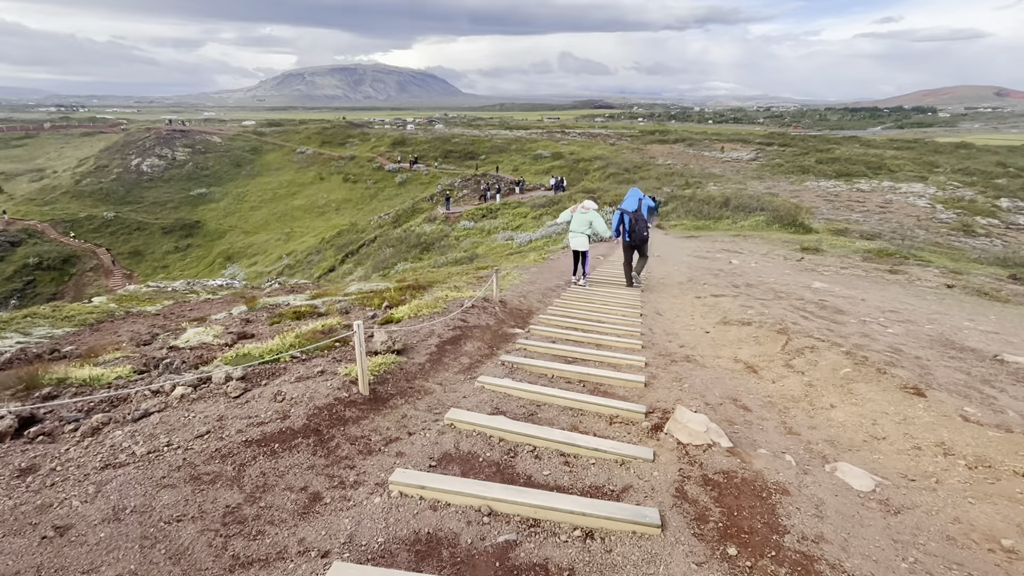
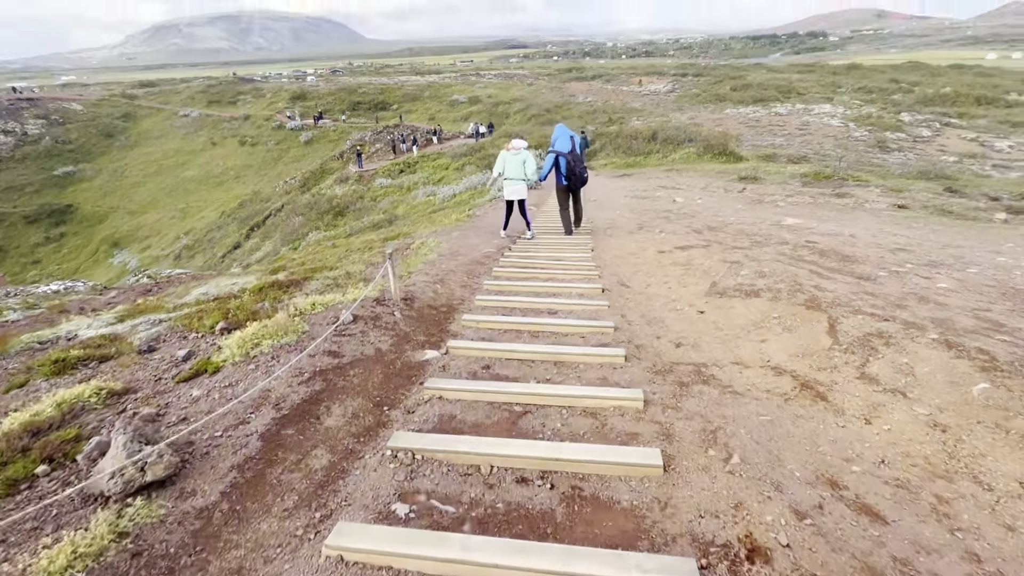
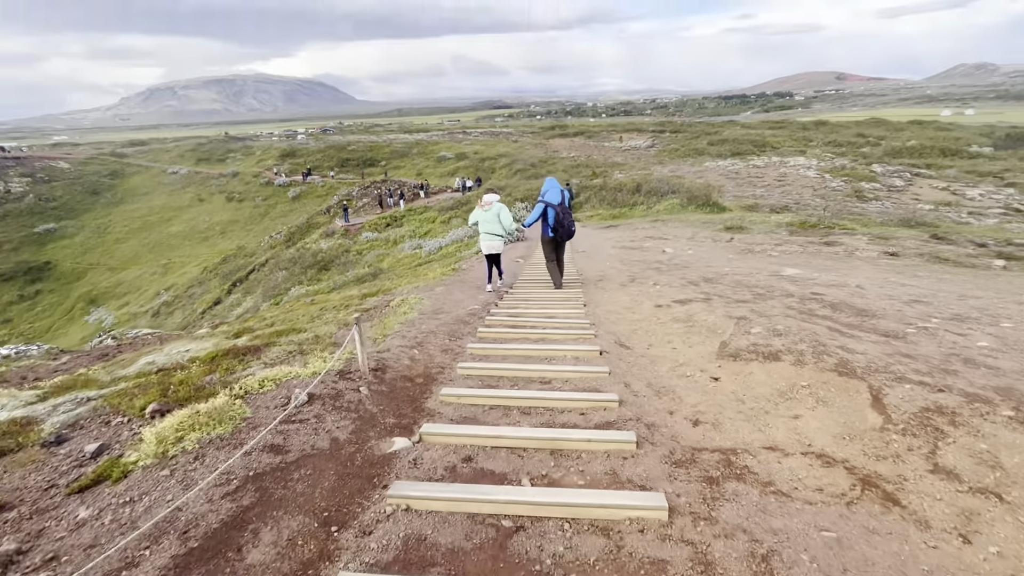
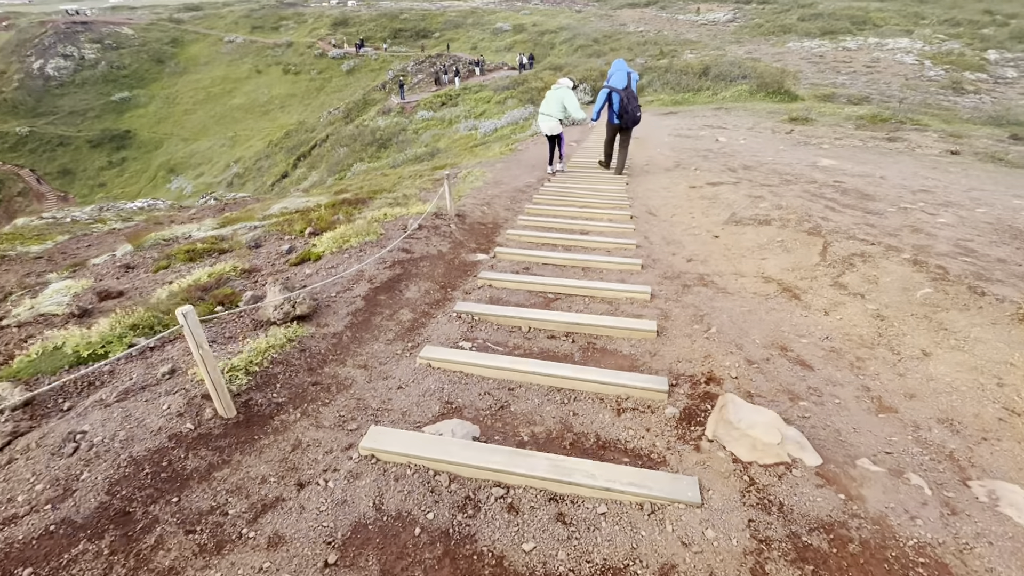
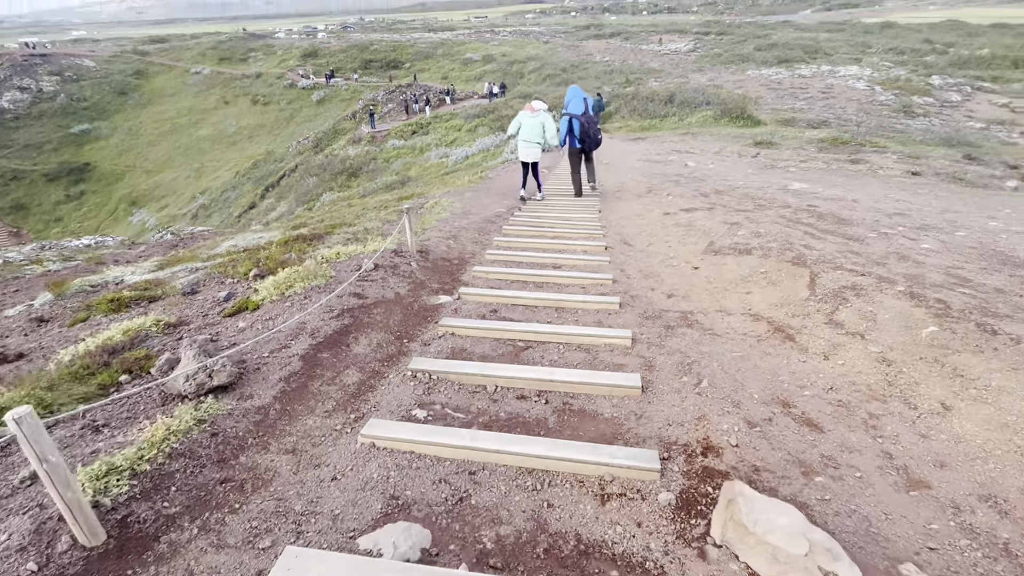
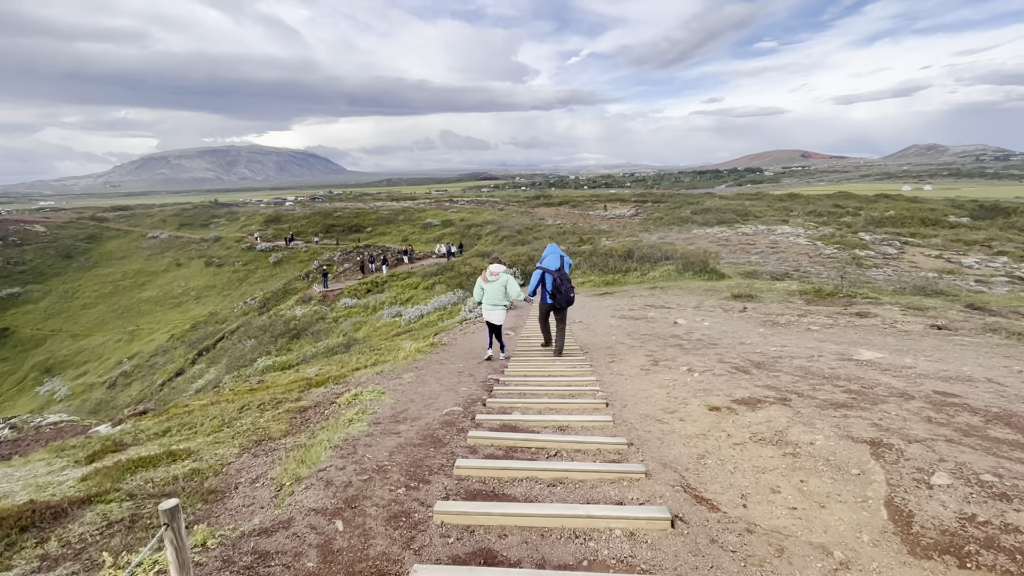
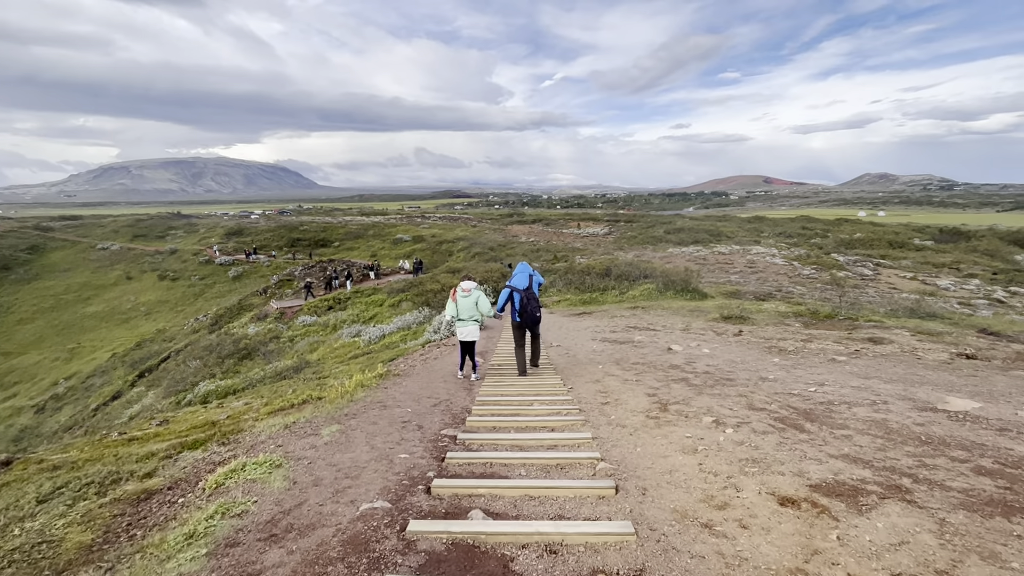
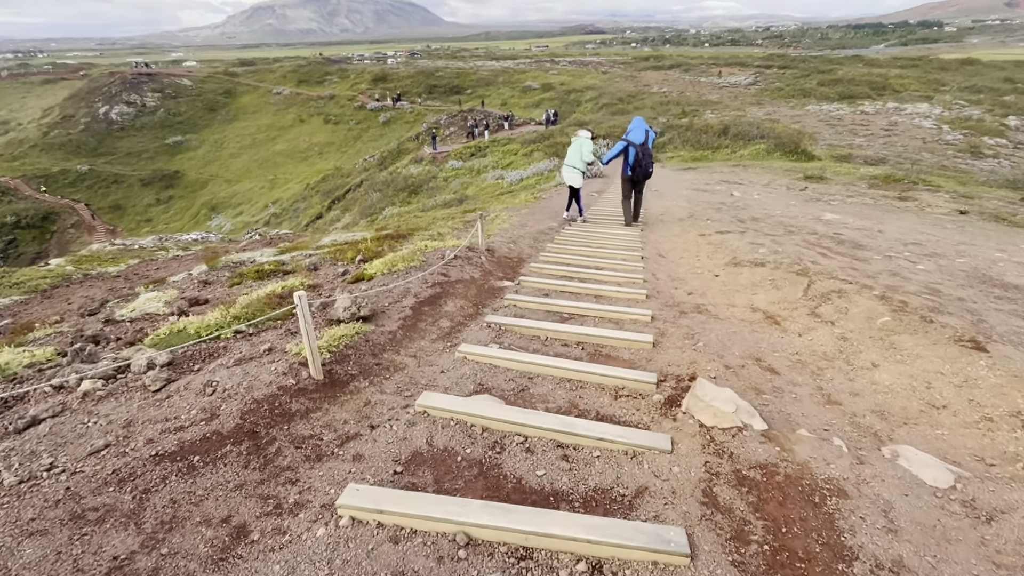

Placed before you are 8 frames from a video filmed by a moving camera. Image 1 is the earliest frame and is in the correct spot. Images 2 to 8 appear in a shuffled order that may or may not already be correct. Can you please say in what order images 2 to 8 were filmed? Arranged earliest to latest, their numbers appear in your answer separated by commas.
8, 4, 5, 2, 3, 6, 7
